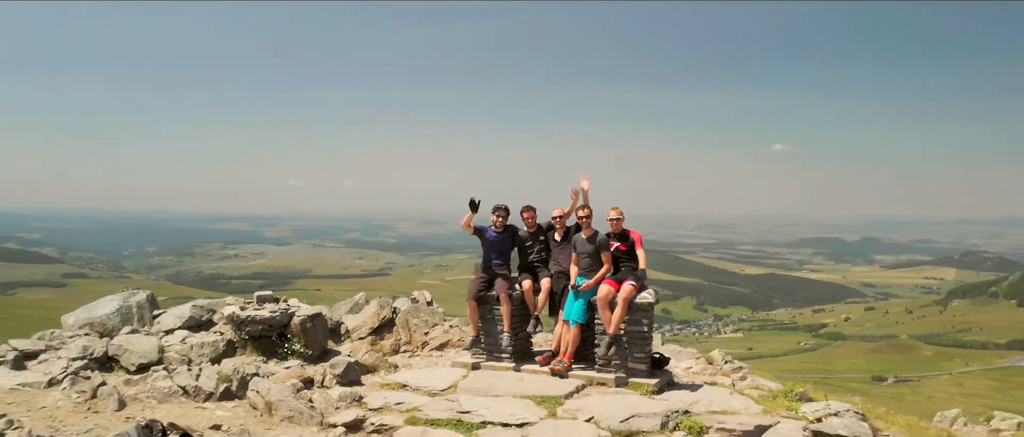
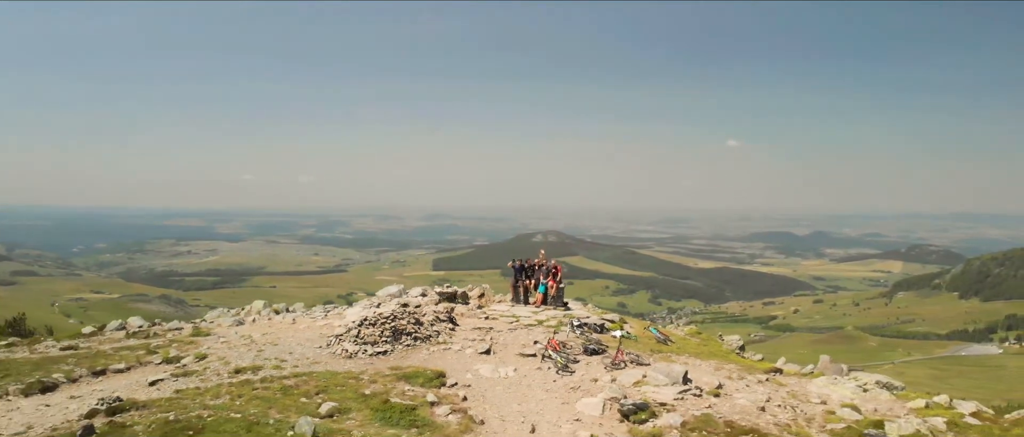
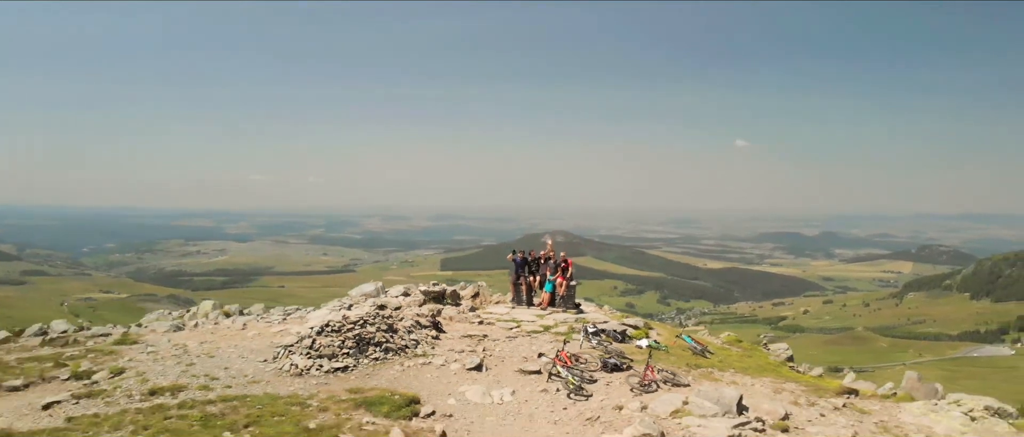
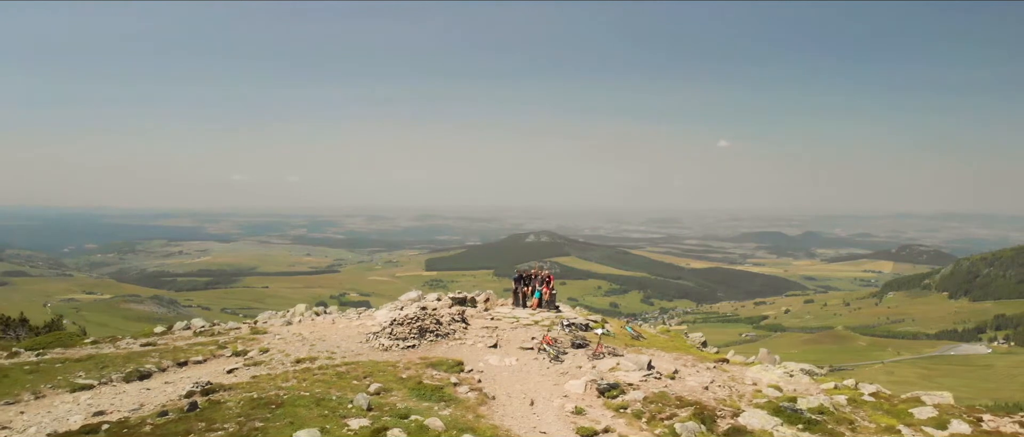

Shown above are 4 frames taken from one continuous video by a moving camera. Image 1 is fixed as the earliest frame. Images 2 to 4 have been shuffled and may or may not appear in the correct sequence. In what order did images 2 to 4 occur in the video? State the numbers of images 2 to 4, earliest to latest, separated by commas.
3, 2, 4
